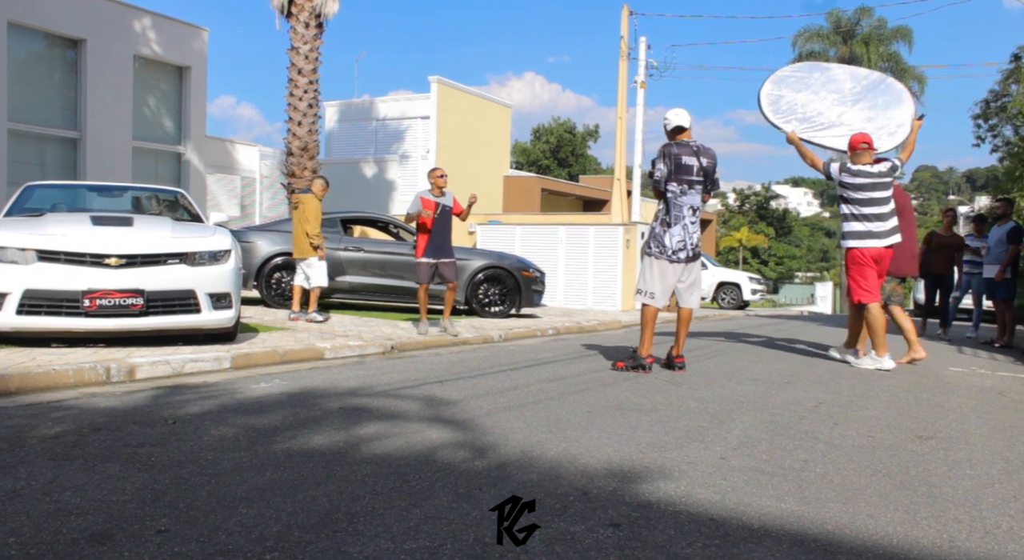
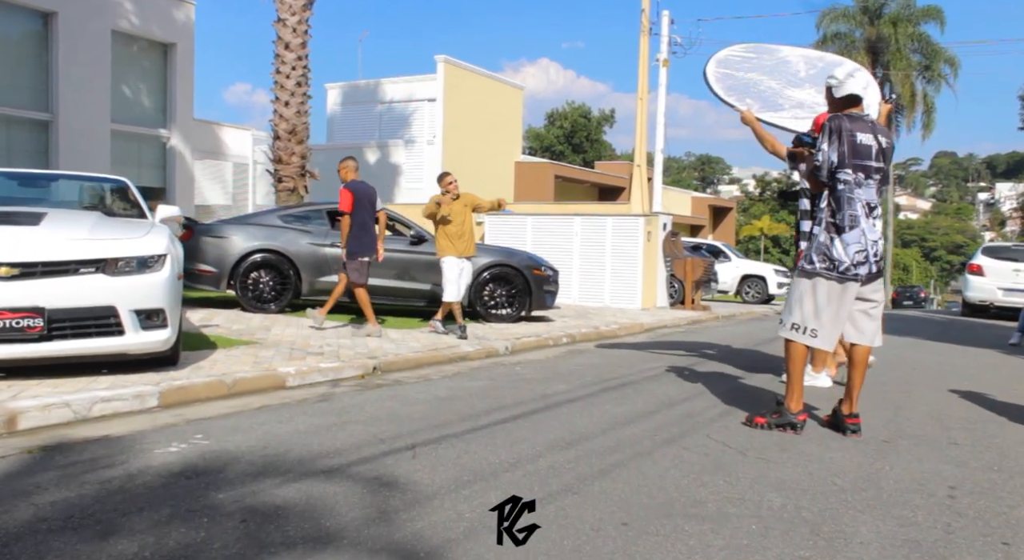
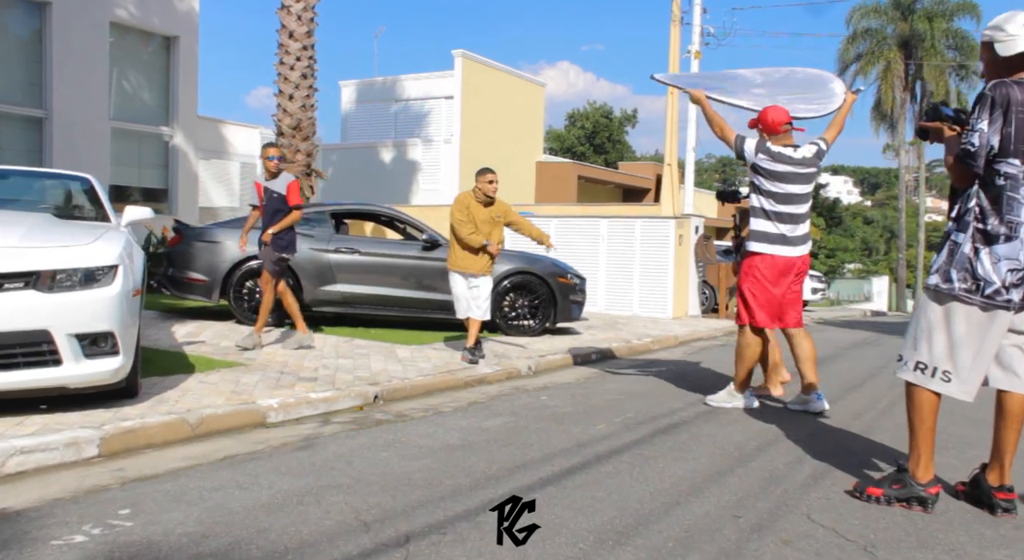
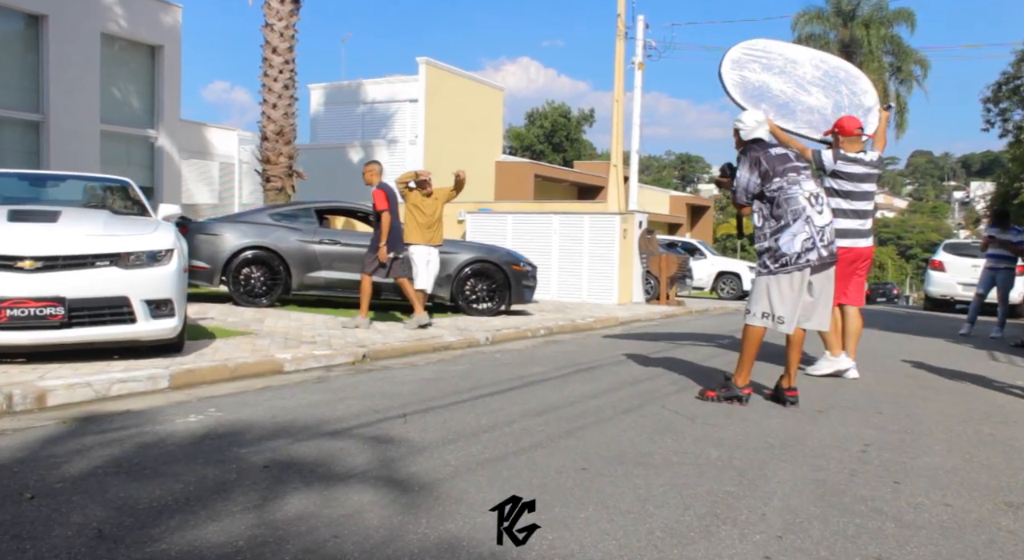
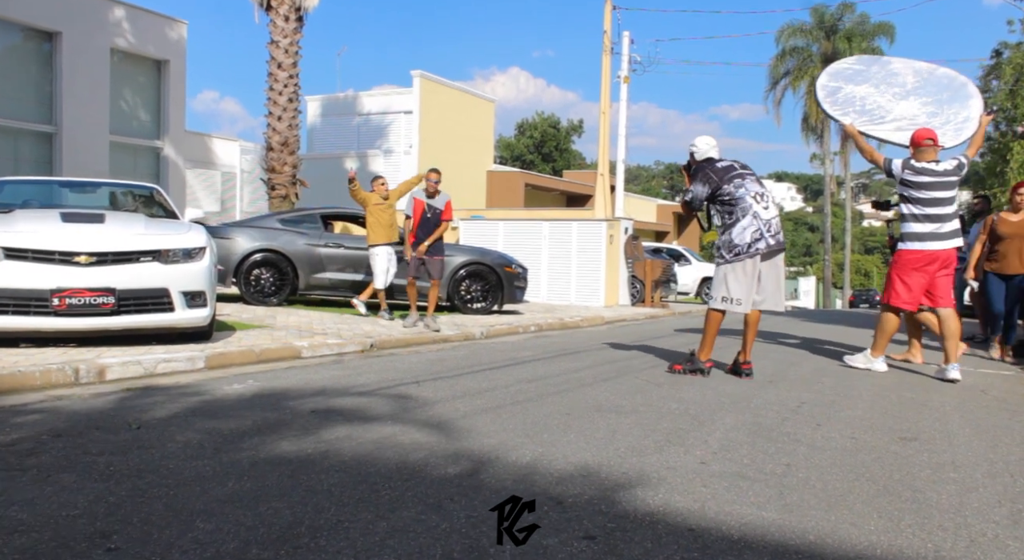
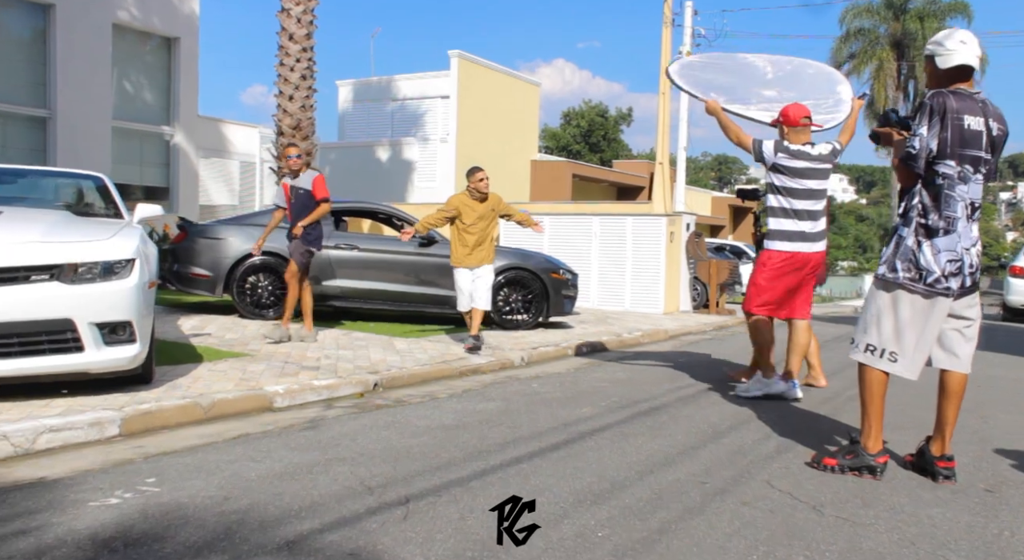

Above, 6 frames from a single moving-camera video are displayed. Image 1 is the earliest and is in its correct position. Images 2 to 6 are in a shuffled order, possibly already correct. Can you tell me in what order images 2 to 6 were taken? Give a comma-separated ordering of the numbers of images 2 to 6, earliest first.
5, 4, 2, 6, 3
